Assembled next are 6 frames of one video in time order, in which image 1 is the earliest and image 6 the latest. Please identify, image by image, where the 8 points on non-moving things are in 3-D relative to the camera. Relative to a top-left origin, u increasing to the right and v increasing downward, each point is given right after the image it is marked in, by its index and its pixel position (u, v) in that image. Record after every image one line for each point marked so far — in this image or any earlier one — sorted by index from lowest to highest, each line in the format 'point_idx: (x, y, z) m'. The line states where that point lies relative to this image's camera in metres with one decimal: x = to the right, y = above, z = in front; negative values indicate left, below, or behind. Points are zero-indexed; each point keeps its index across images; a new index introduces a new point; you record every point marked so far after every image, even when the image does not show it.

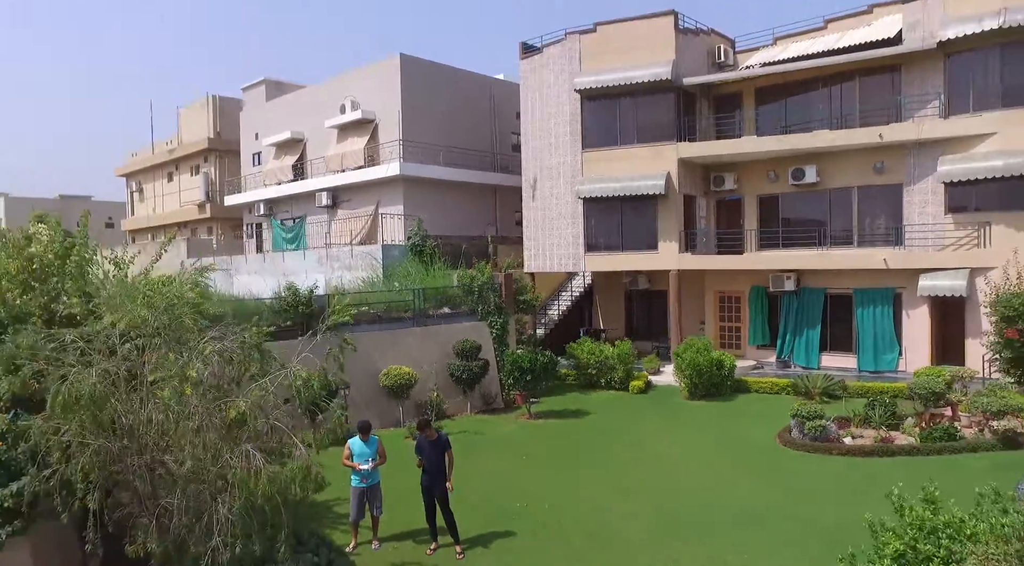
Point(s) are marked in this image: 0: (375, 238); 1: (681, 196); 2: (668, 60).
0: (-2.6, +0.8, +15.6) m
1: (+2.9, +1.5, +13.8) m
2: (+2.6, +3.8, +13.6) m
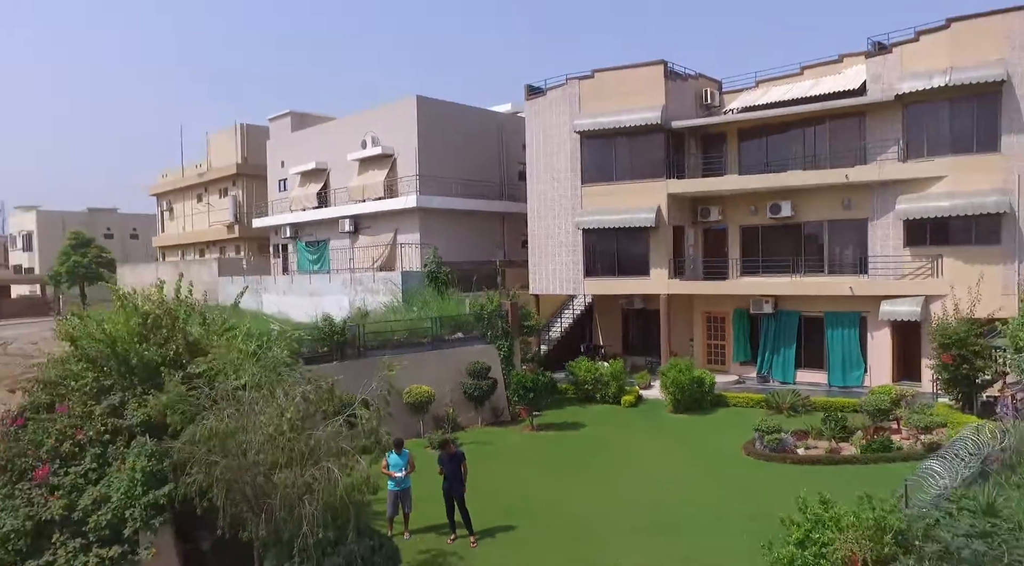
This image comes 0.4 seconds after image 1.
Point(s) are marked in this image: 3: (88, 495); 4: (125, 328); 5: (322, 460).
0: (-2.5, +0.4, +17.2) m
1: (+3.0, +1.1, +15.3) m
2: (+2.7, +3.3, +15.1) m
3: (-2.9, -1.5, +5.8) m
4: (-3.2, -0.4, +6.8) m
5: (-1.4, -1.5, +6.0) m
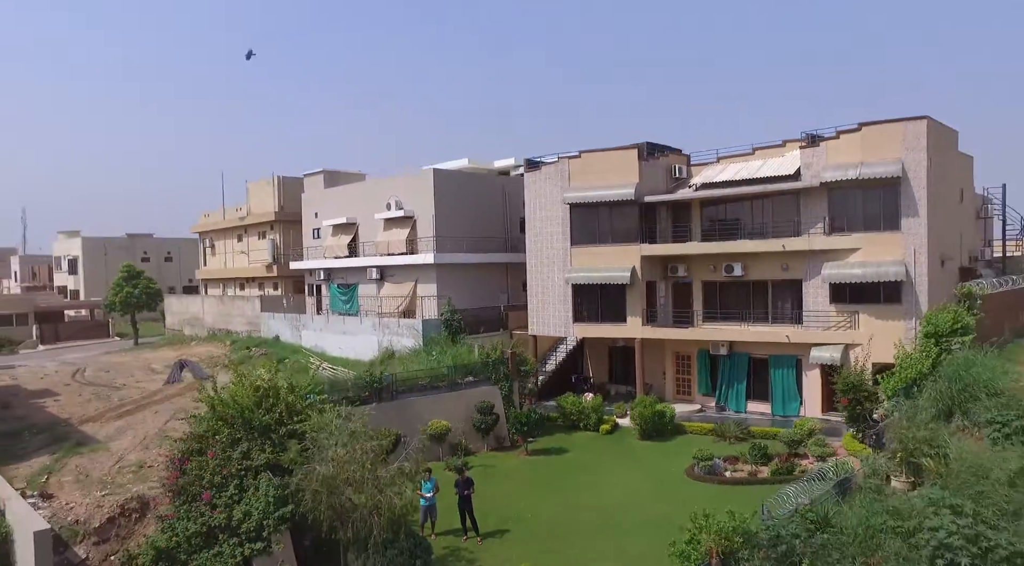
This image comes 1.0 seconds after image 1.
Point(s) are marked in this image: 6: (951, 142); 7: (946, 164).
0: (-2.4, -0.7, +20.5) m
1: (+3.0, 0.0, +18.5) m
2: (+2.7, +2.3, +18.4) m
3: (-3.0, -2.5, +9.1) m
4: (-3.3, -1.5, +10.2) m
5: (-1.5, -2.5, +9.4) m
6: (+9.3, +3.0, +17.1) m
7: (+9.0, +2.5, +16.9) m
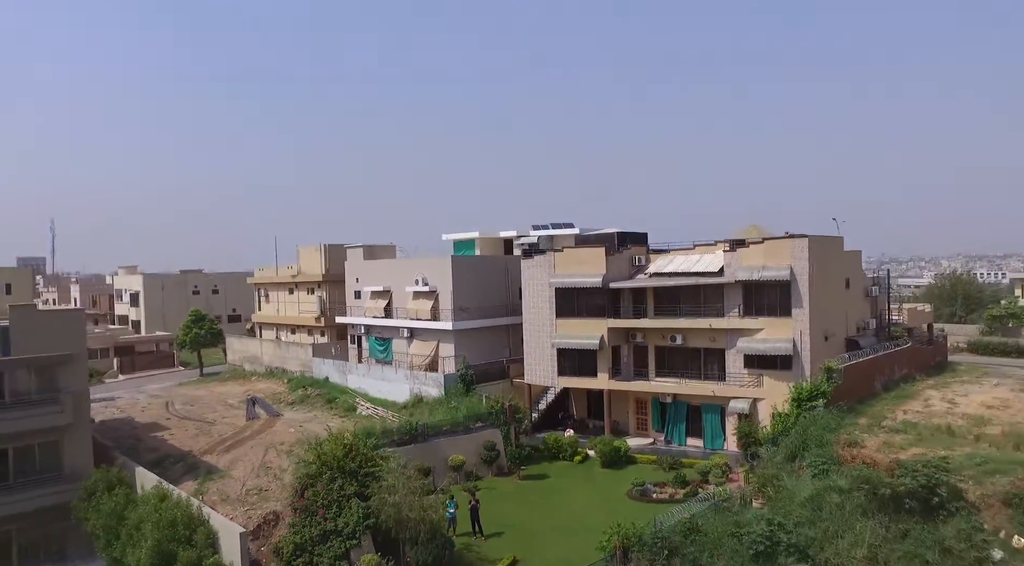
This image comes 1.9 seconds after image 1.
0: (-2.4, -2.6, +26.8) m
1: (+3.0, -2.0, +24.7) m
2: (+2.7, +0.3, +24.5) m
3: (-3.2, -4.5, +15.4) m
4: (-3.5, -3.4, +16.4) m
5: (-1.7, -4.4, +15.6) m
6: (+9.2, +1.0, +23.1) m
7: (+9.0, +0.5, +22.9) m
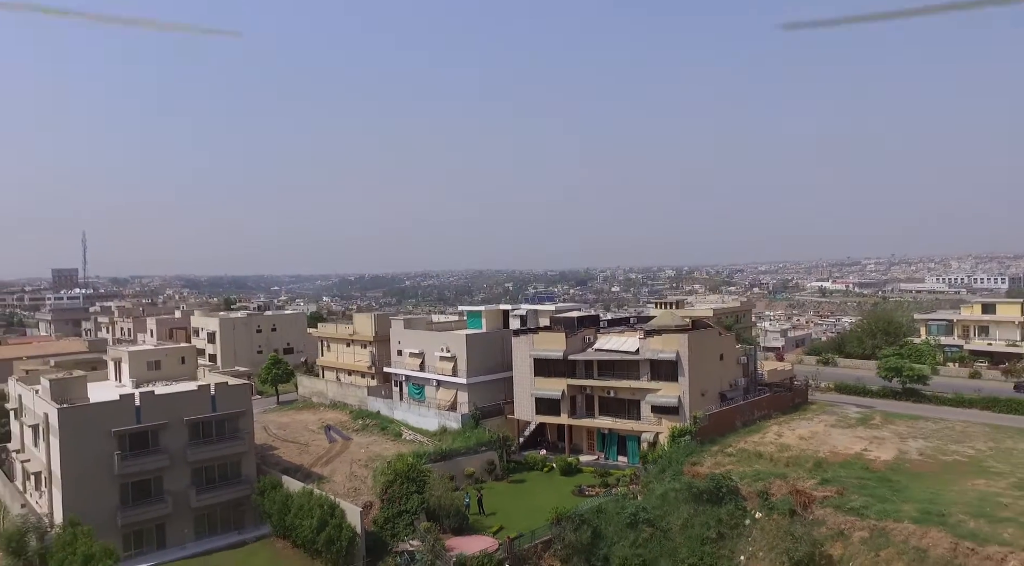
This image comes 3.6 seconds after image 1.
0: (-2.7, -6.0, +40.1) m
1: (+2.6, -5.3, +37.9) m
2: (+2.4, -3.0, +37.8) m
3: (-3.6, -7.8, +28.7) m
4: (-3.9, -6.8, +29.8) m
5: (-2.1, -7.8, +28.9) m
6: (+8.9, -2.3, +36.3) m
7: (+8.6, -2.8, +36.1) m
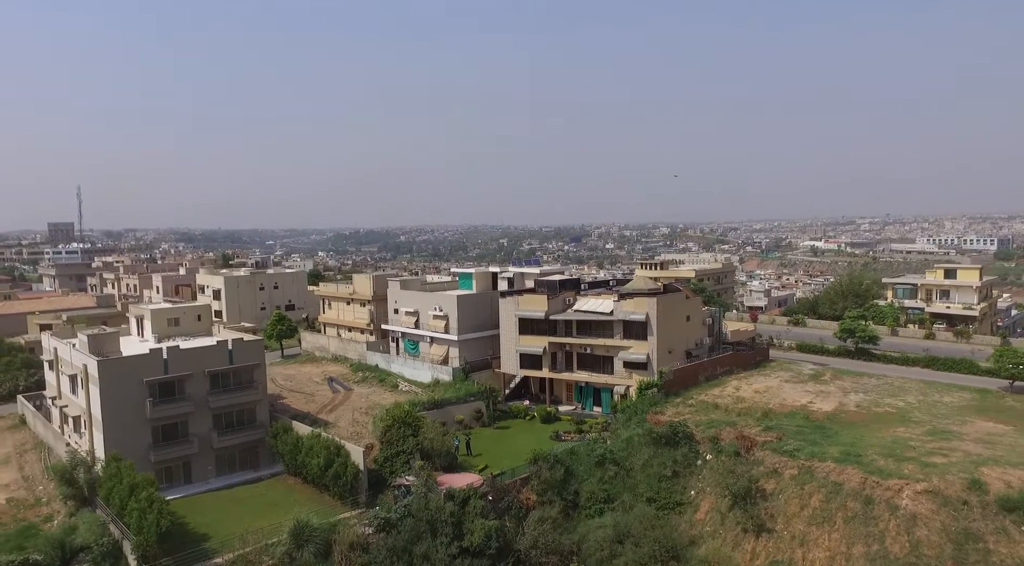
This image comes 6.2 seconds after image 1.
0: (-3.4, -4.2, +44.1) m
1: (+1.9, -3.6, +41.9) m
2: (+1.7, -1.4, +41.6) m
3: (-4.3, -6.6, +32.8) m
4: (-4.5, -5.5, +33.8) m
5: (-2.8, -6.6, +33.0) m
6: (+8.2, -0.8, +40.1) m
7: (+8.0, -1.3, +40.0) m
